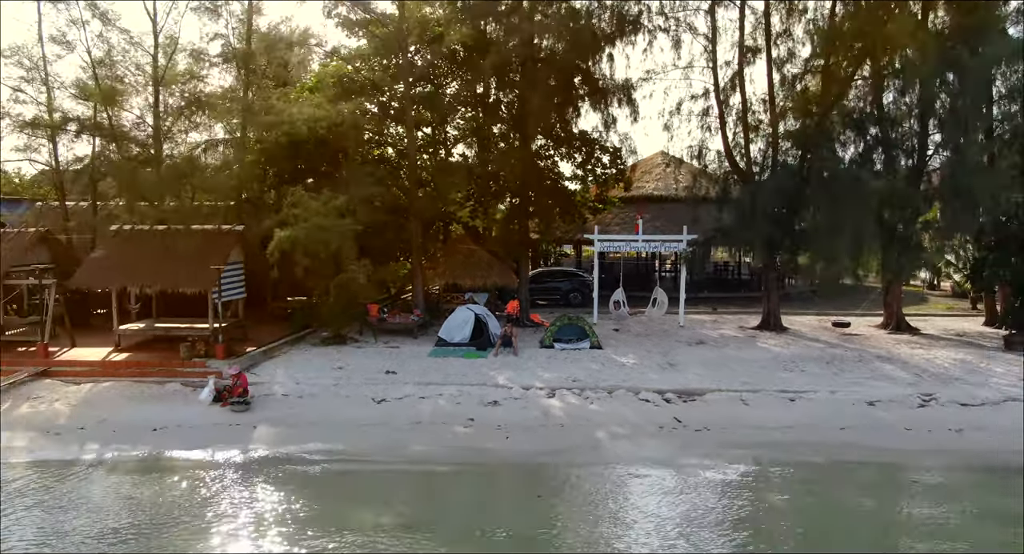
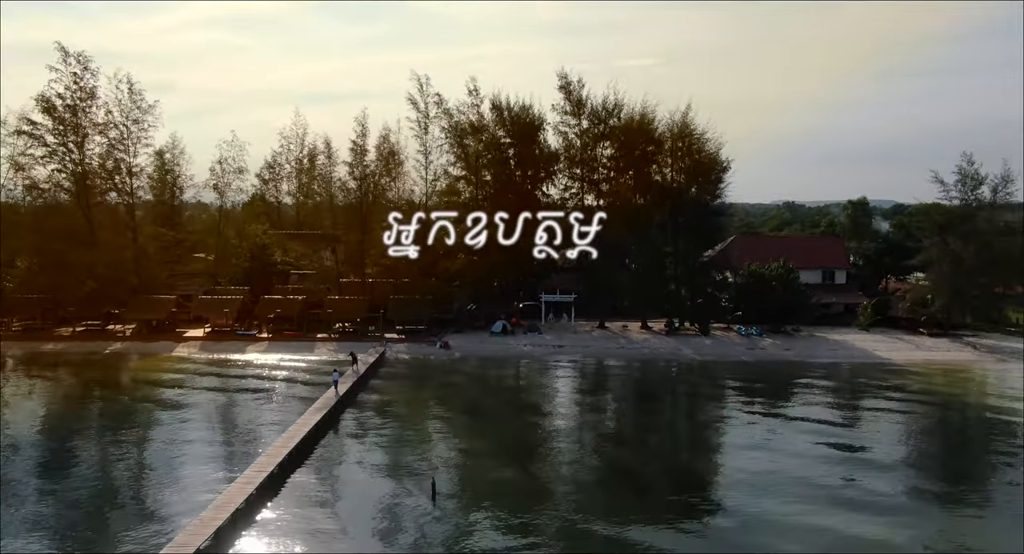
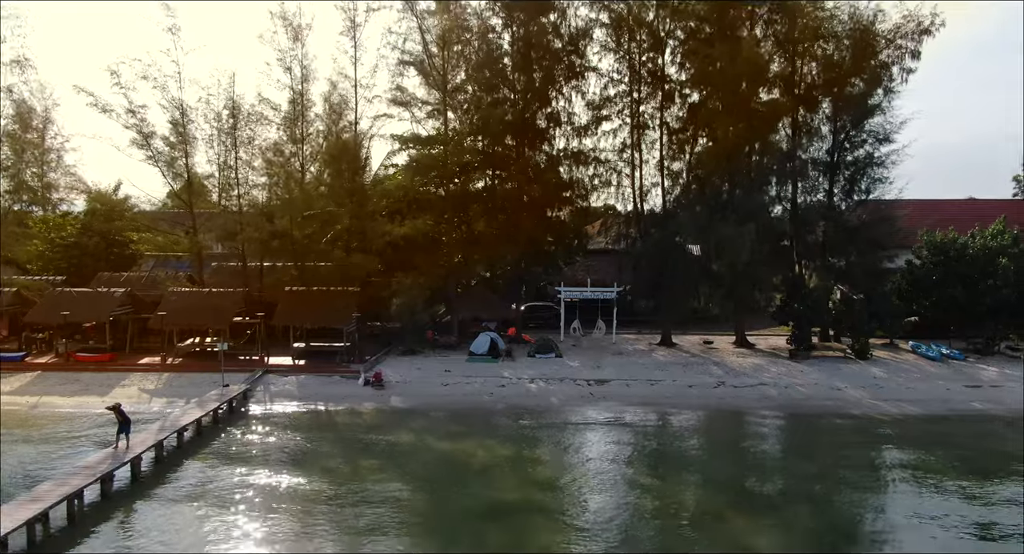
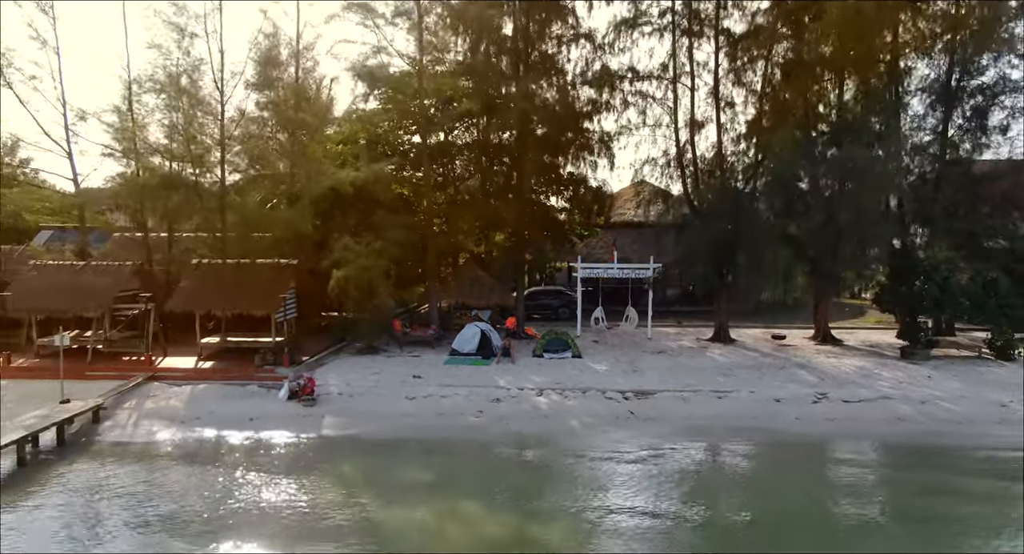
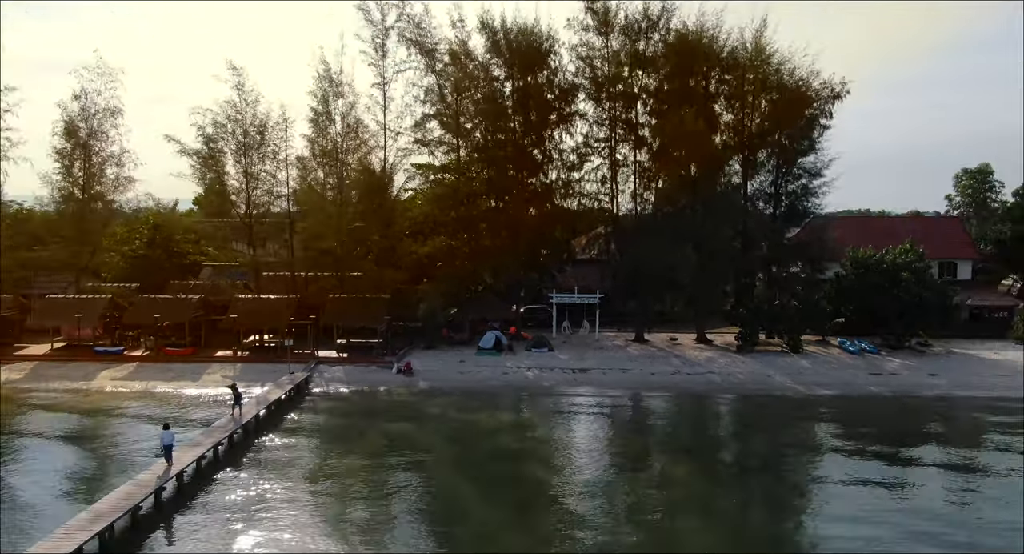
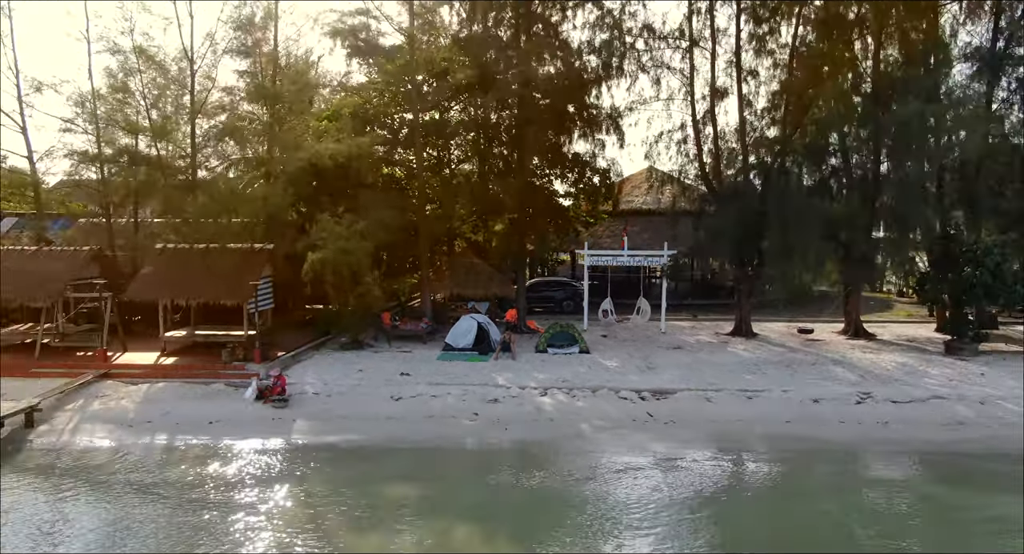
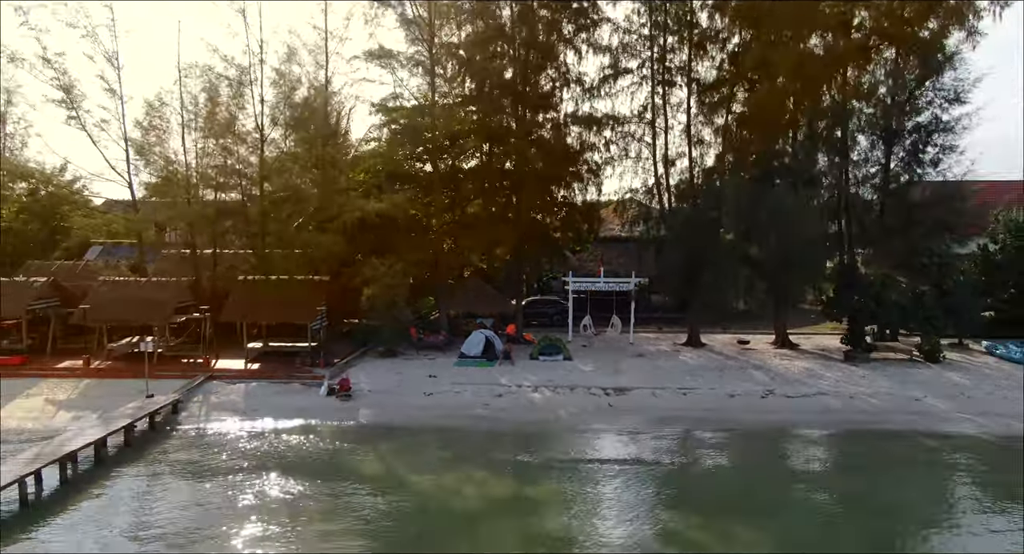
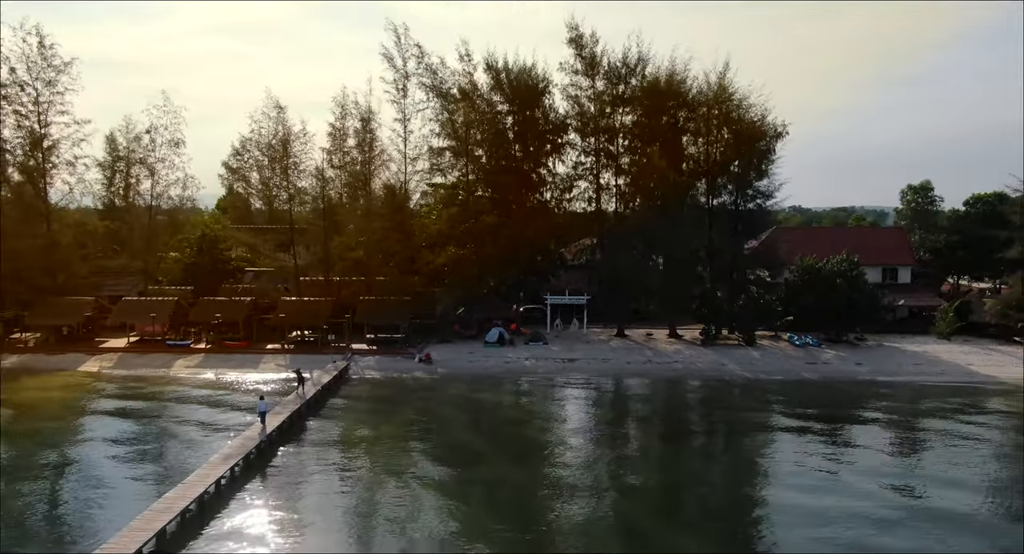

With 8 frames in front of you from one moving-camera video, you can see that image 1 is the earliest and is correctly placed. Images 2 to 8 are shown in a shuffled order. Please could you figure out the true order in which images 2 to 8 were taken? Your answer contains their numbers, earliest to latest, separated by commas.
6, 4, 7, 3, 5, 8, 2
